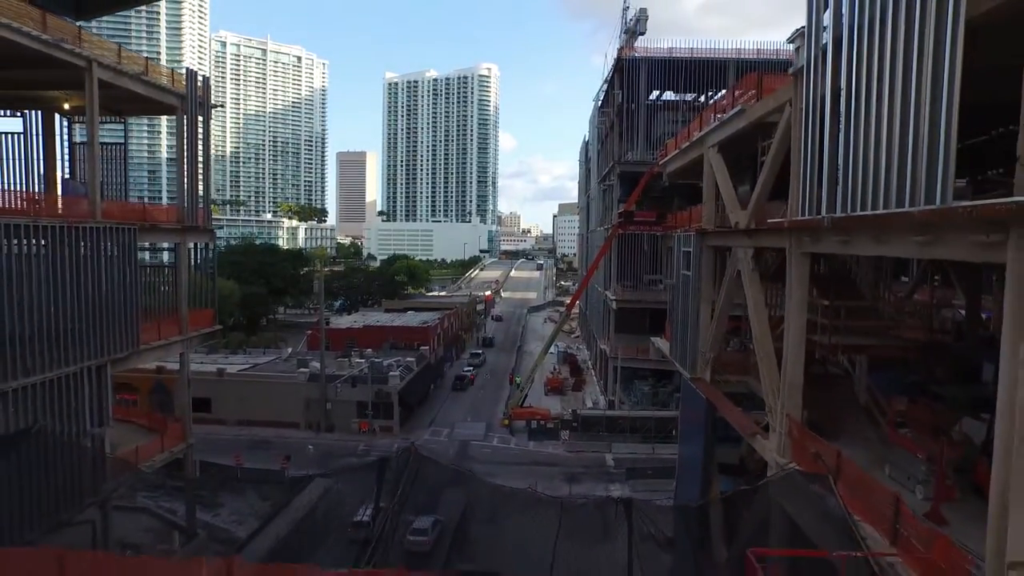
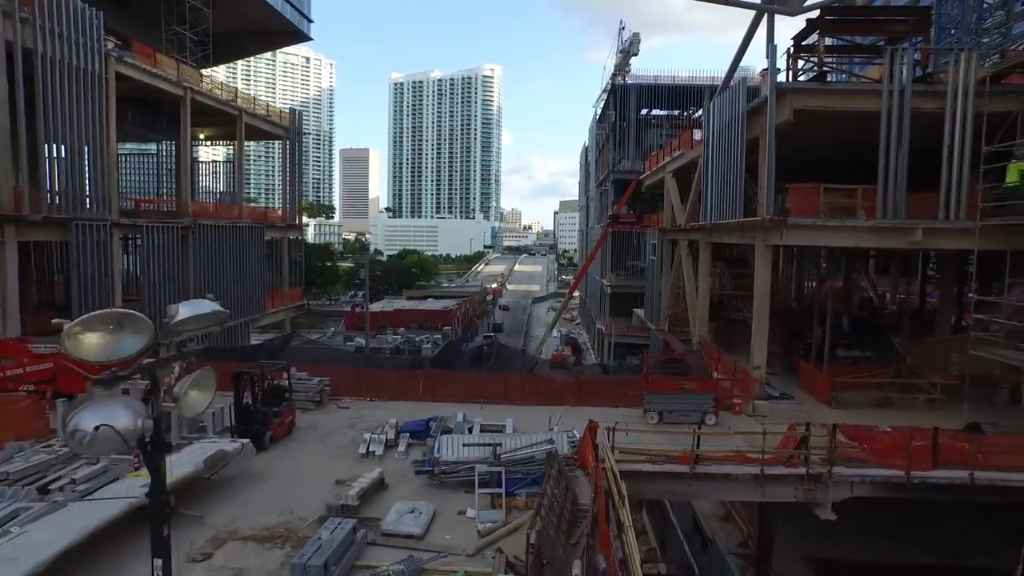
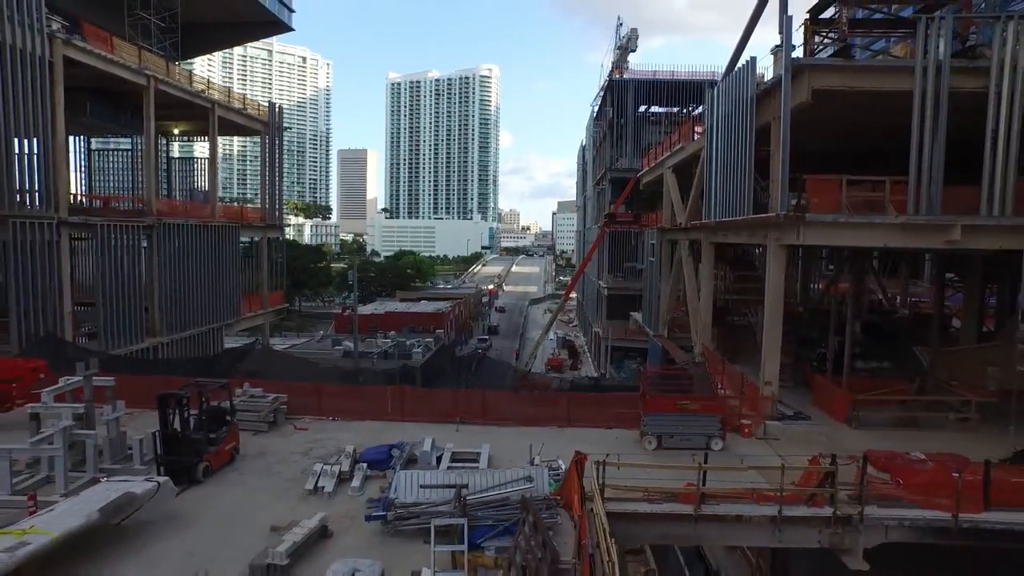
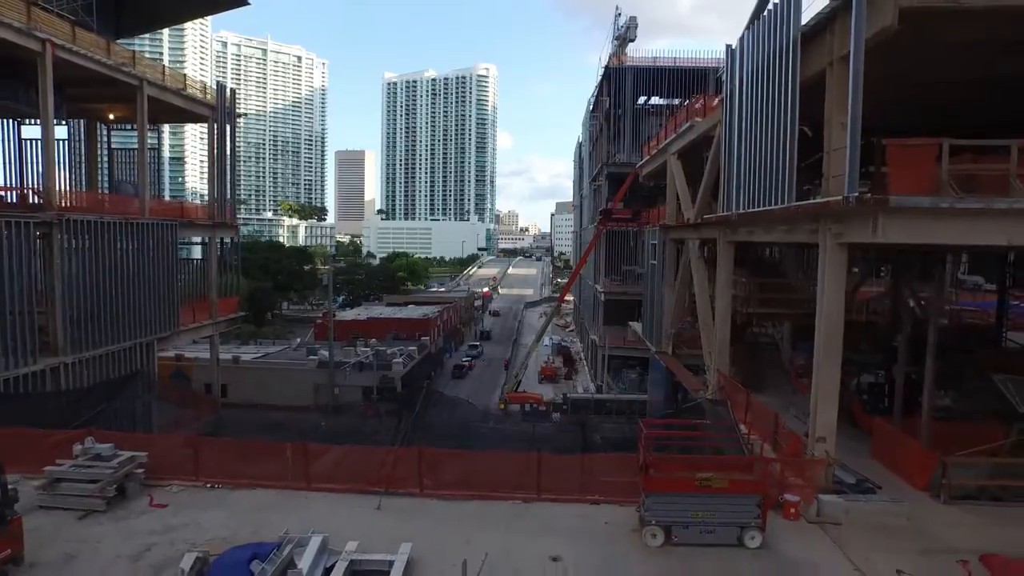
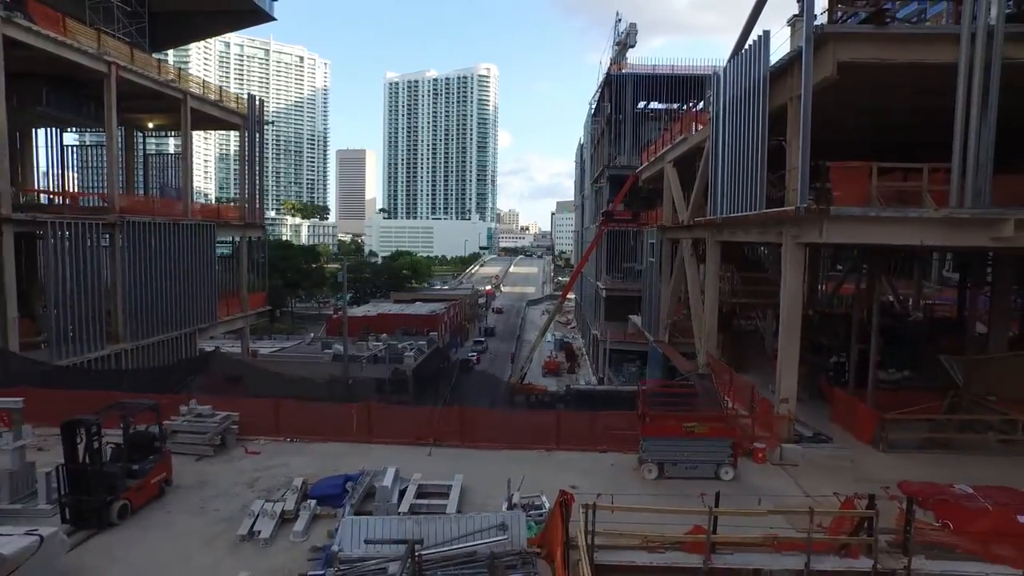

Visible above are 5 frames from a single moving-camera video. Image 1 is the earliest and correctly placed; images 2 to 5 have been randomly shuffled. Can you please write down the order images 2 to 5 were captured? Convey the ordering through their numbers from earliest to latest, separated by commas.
4, 5, 3, 2
